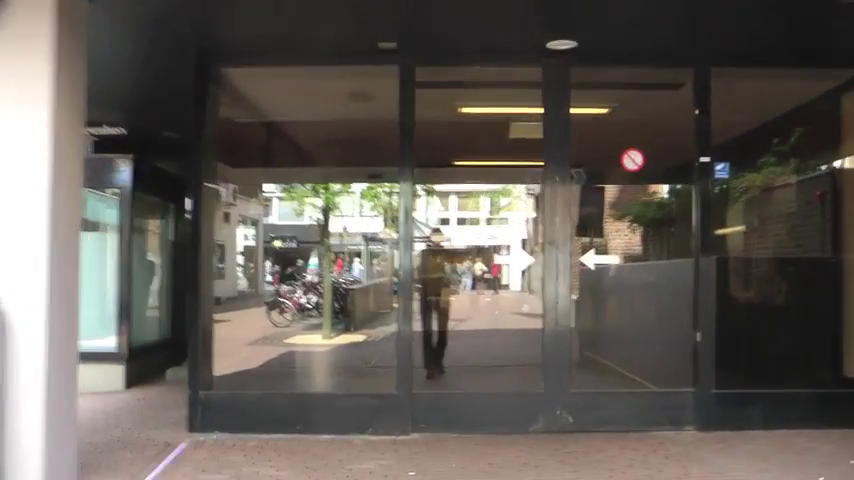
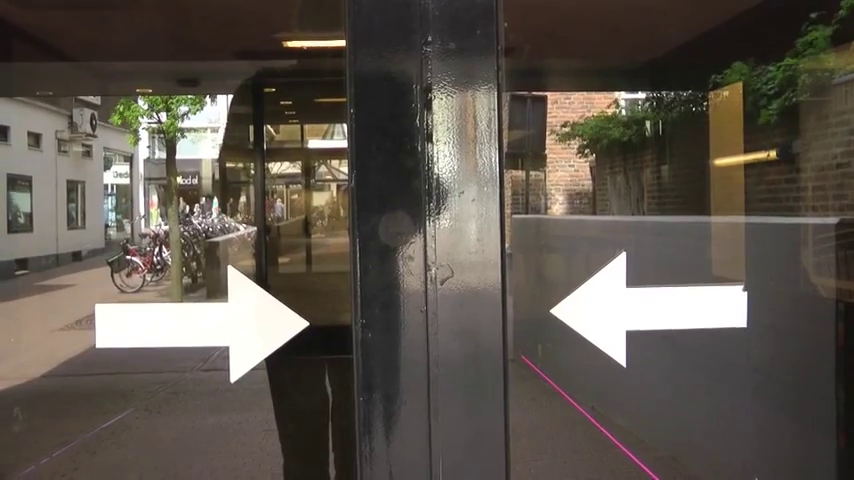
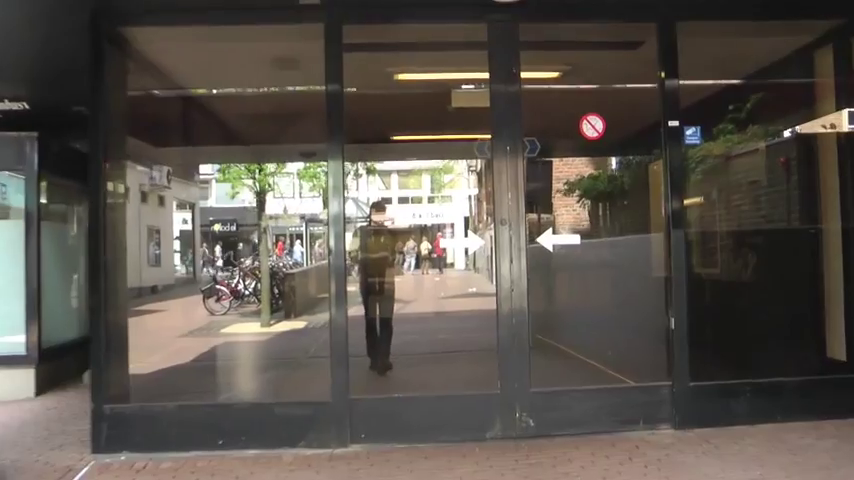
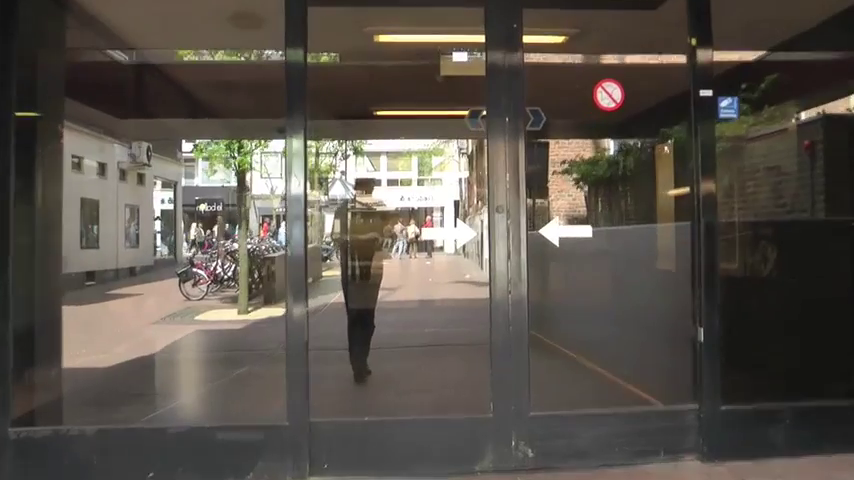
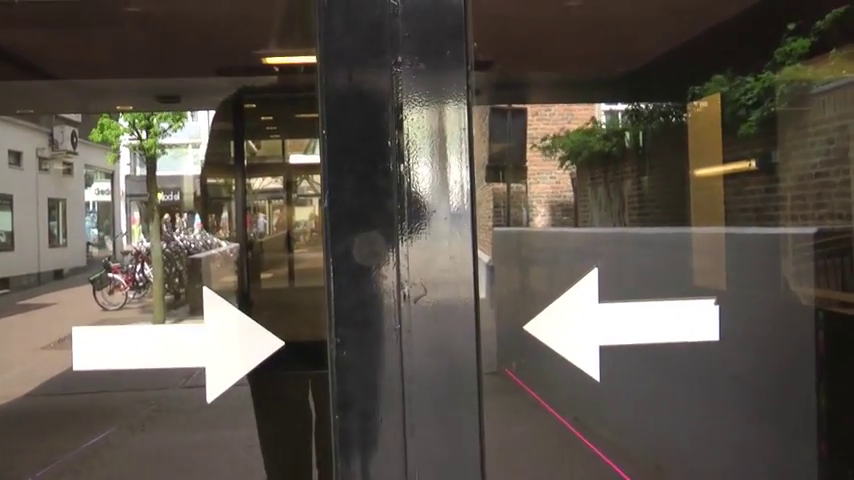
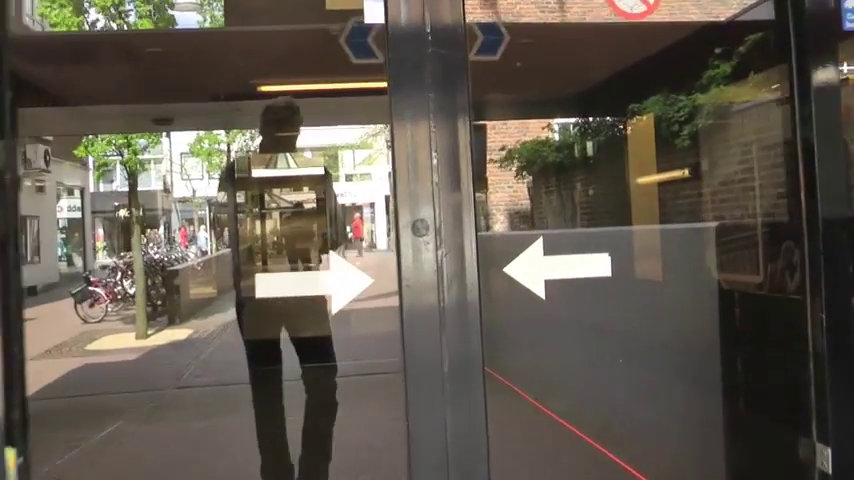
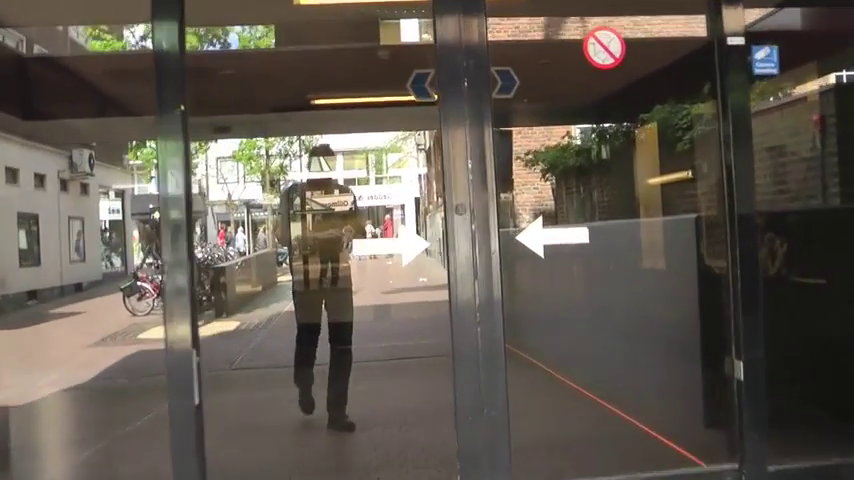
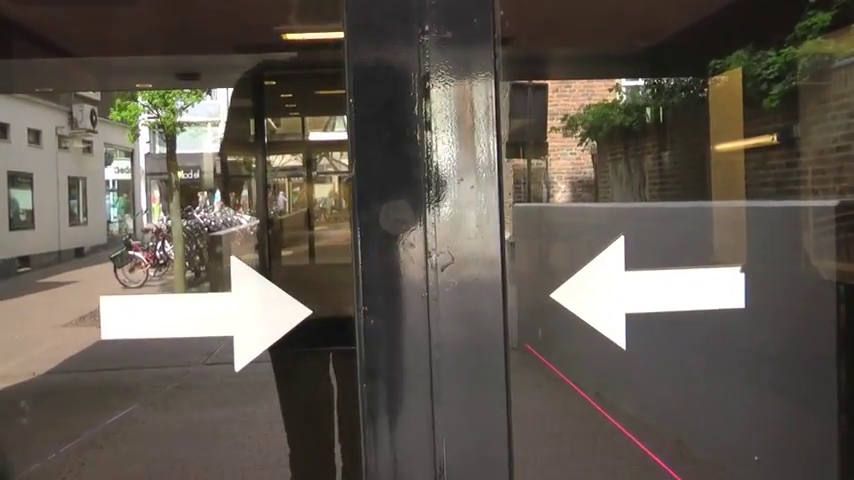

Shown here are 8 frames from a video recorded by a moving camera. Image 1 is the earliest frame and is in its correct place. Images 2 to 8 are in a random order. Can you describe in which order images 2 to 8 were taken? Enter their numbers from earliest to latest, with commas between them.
3, 4, 7, 6, 8, 5, 2
